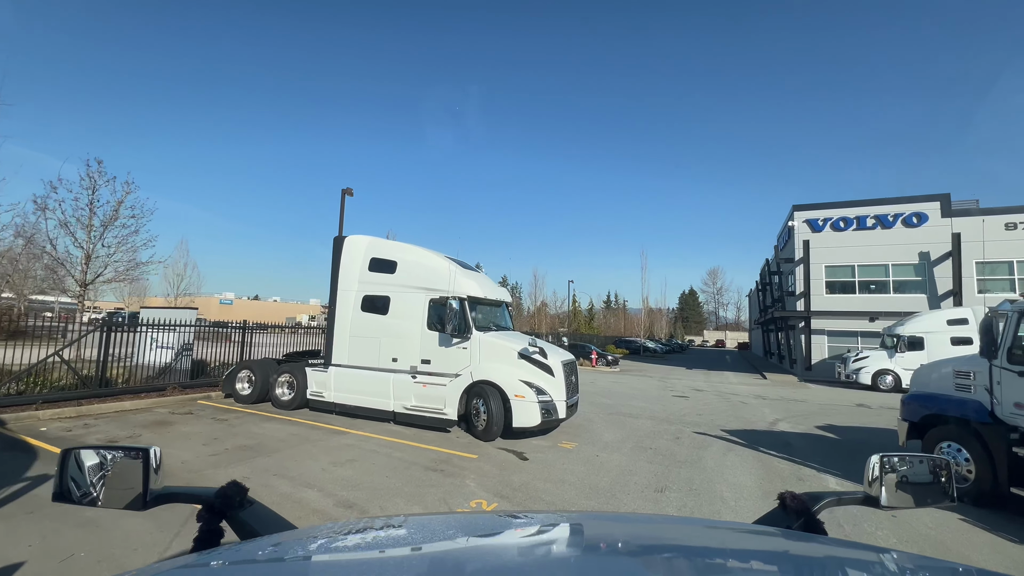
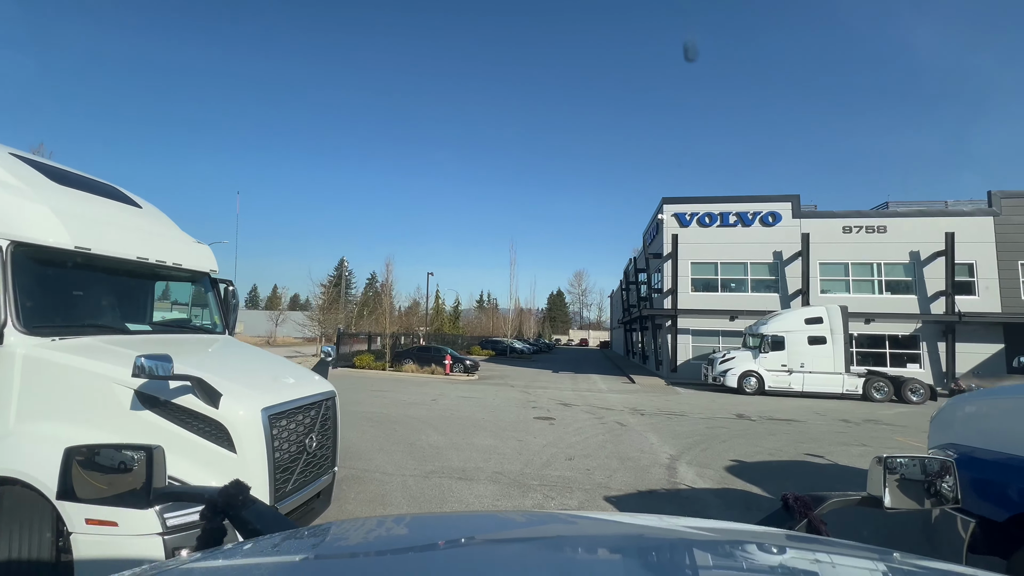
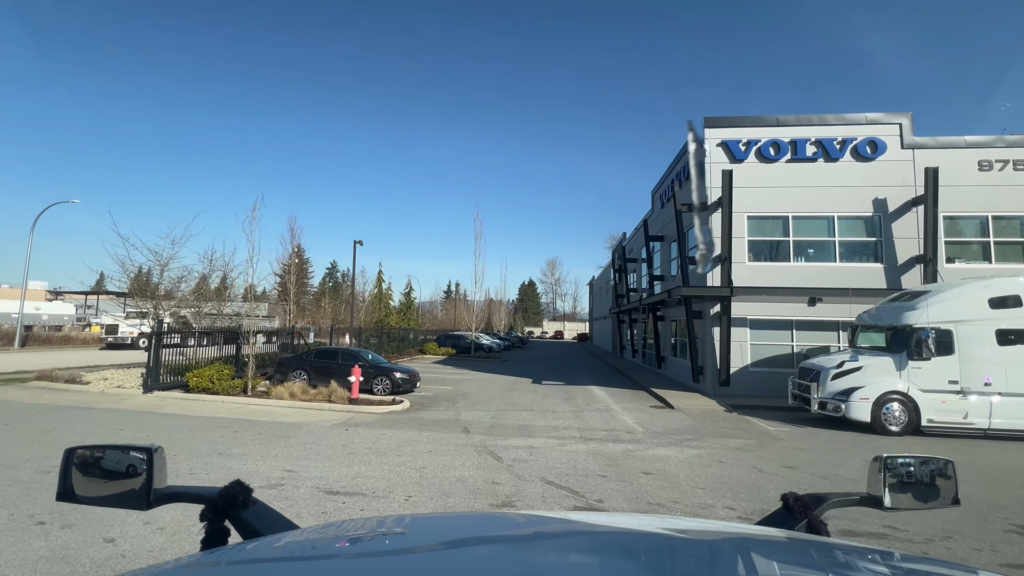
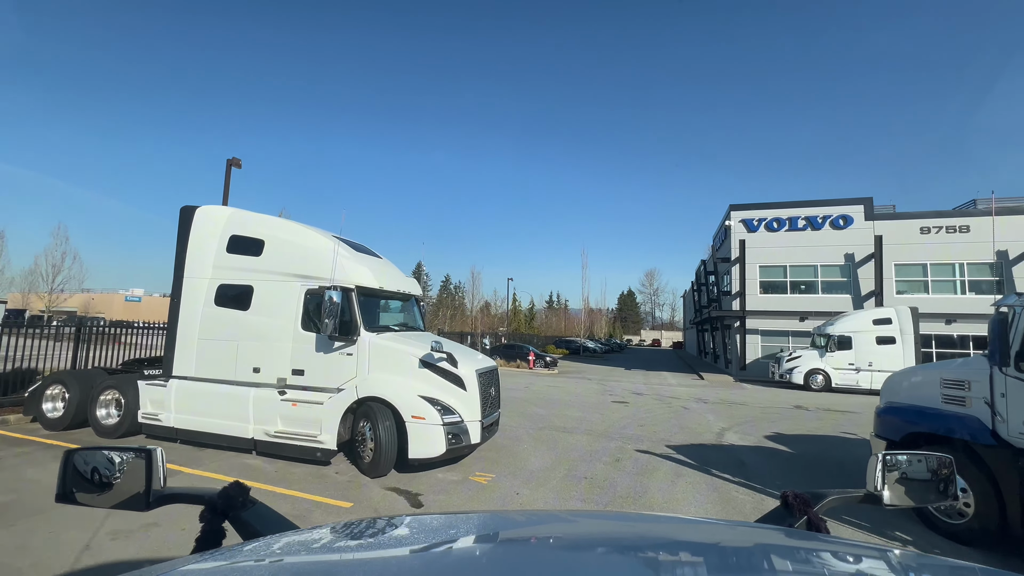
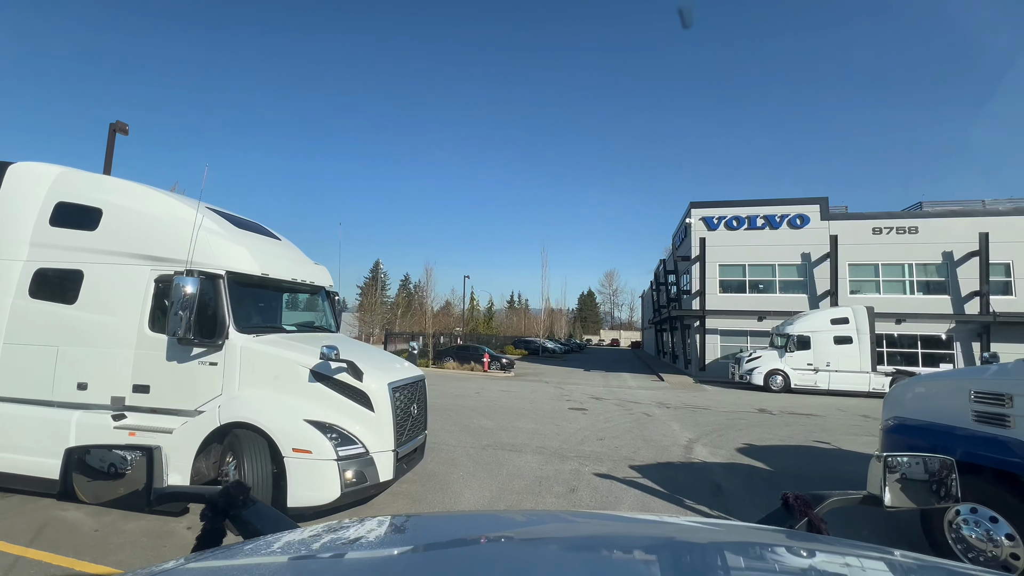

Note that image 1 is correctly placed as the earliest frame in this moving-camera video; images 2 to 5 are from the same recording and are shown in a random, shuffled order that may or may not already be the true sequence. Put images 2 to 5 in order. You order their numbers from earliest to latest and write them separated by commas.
4, 5, 2, 3
